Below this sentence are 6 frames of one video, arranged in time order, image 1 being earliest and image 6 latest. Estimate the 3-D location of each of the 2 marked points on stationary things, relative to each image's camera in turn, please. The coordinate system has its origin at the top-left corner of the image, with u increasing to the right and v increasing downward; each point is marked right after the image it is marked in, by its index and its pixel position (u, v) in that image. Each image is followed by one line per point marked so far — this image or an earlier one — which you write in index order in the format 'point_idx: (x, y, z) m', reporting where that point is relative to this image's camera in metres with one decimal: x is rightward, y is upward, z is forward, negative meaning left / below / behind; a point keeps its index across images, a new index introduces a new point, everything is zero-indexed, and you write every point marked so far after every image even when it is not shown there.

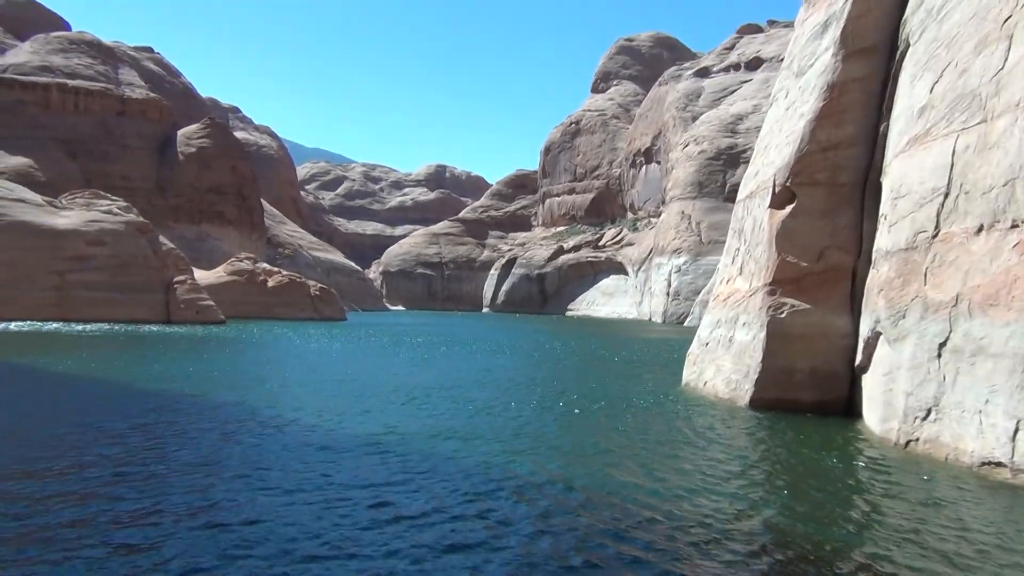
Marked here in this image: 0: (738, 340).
0: (+3.2, -0.7, +12.6) m
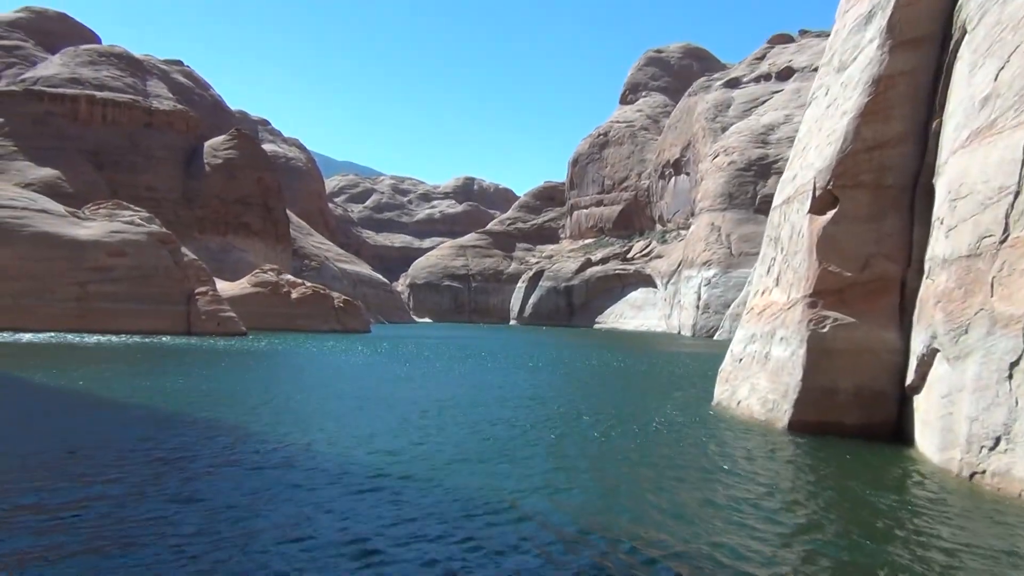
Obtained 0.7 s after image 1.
0: (+3.4, -0.9, +11.6) m
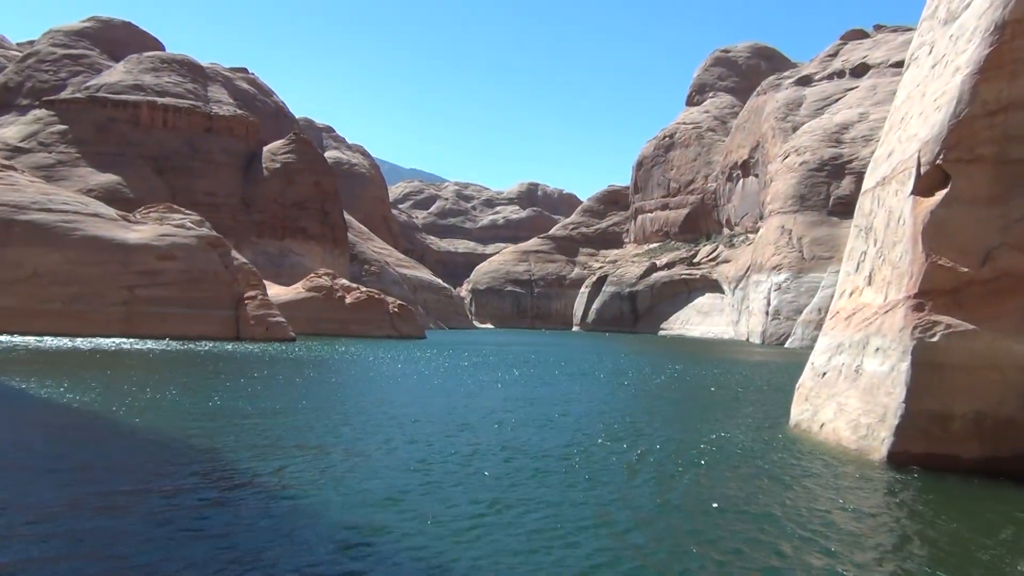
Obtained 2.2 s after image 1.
0: (+3.7, -0.9, +9.5) m
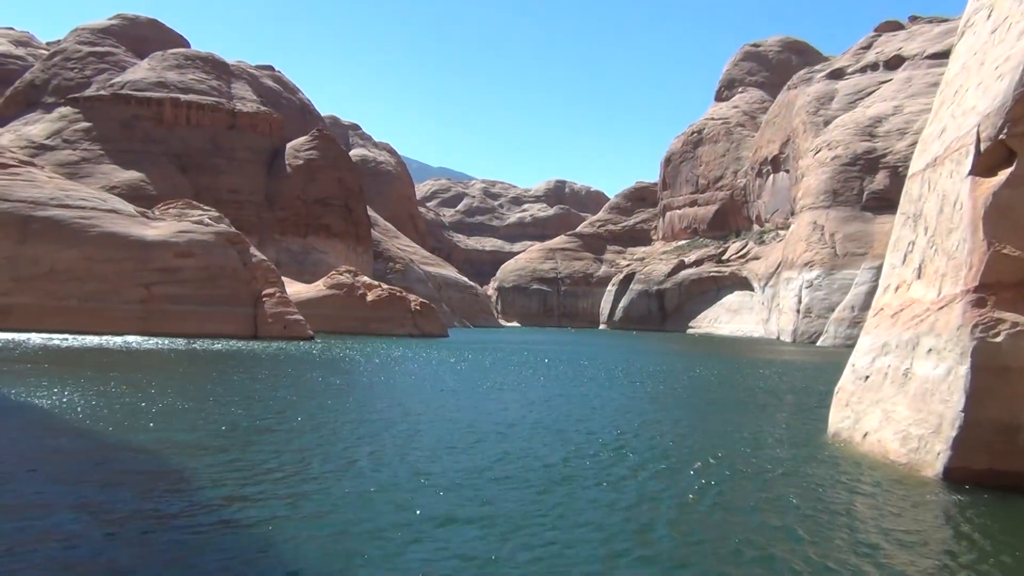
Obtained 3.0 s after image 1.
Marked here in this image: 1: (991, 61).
0: (+3.8, -0.8, +8.4) m
1: (+4.6, +2.2, +8.6) m
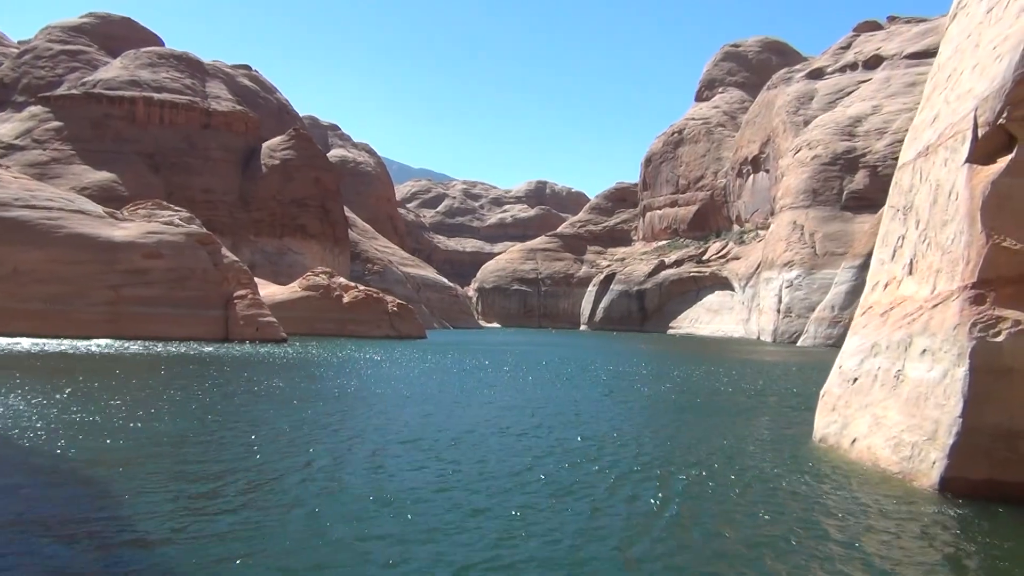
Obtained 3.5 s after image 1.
0: (+3.5, -0.8, +7.8) m
1: (+4.2, +2.2, +8.0) m
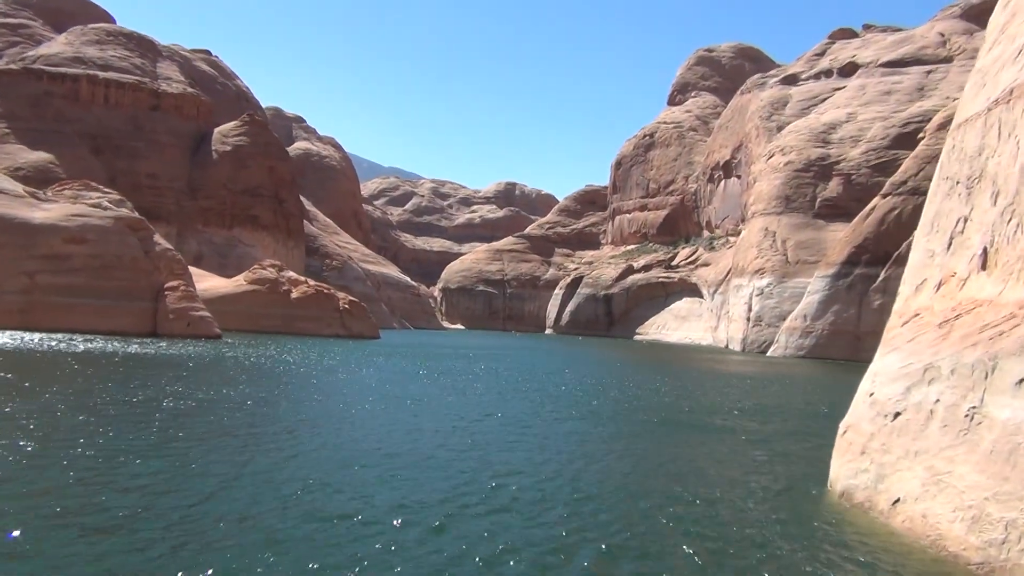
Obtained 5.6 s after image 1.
0: (+2.9, -0.8, +5.2) m
1: (+3.7, +2.2, +5.5) m
